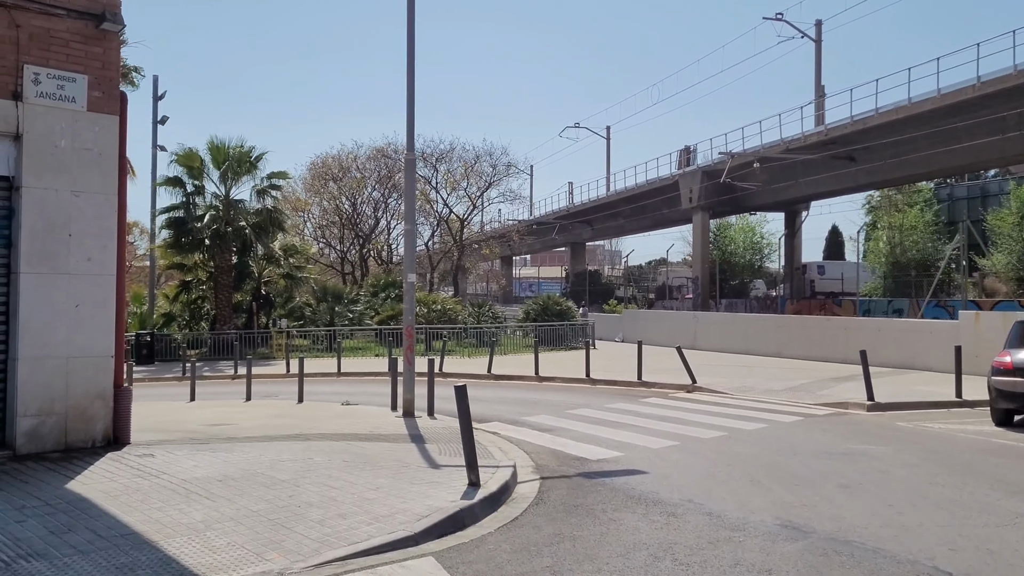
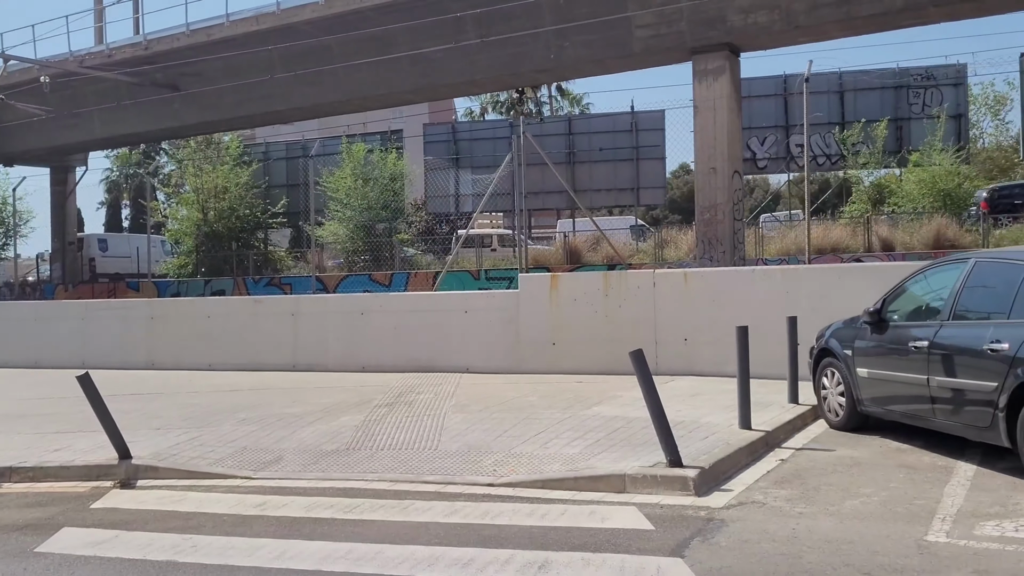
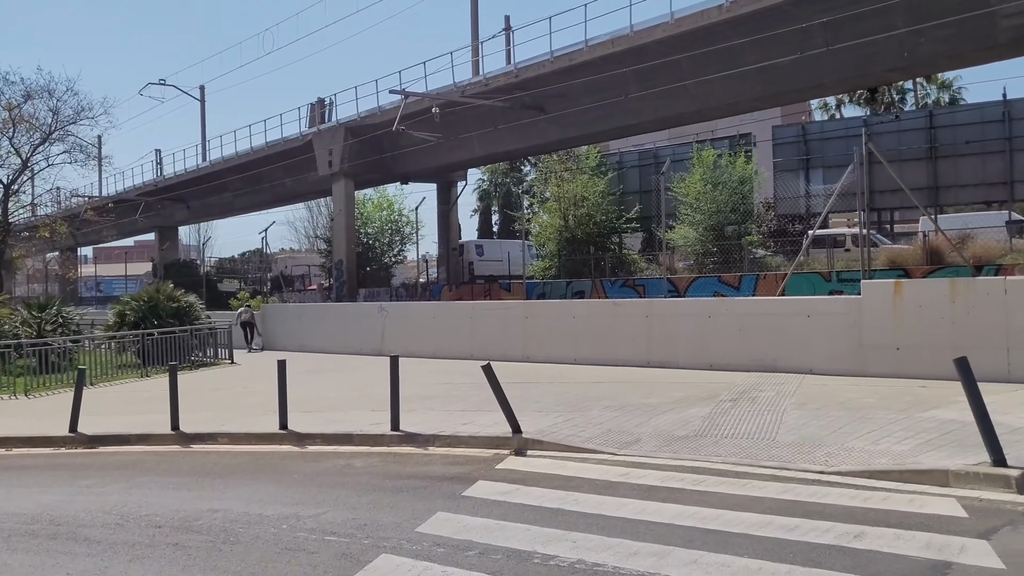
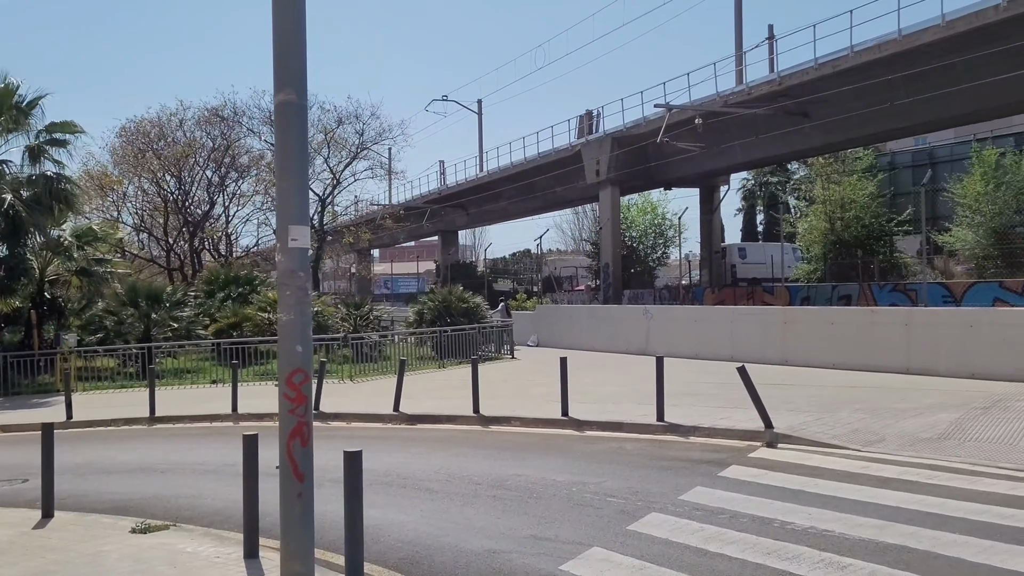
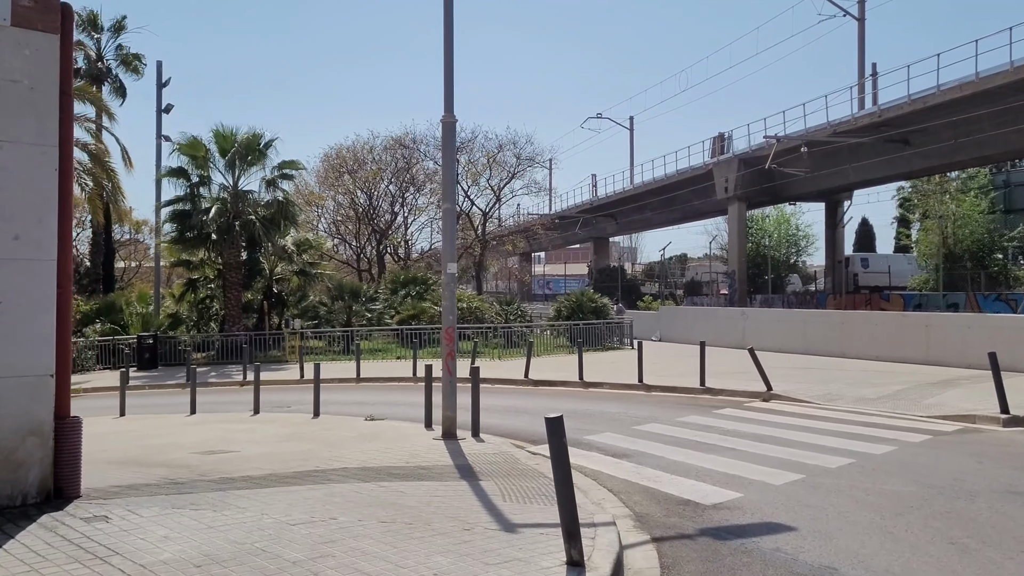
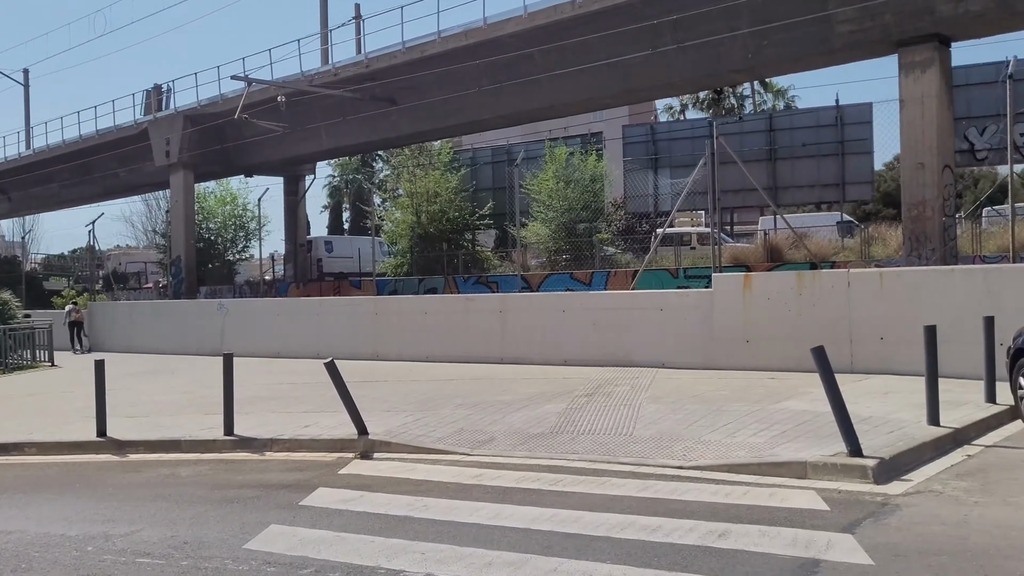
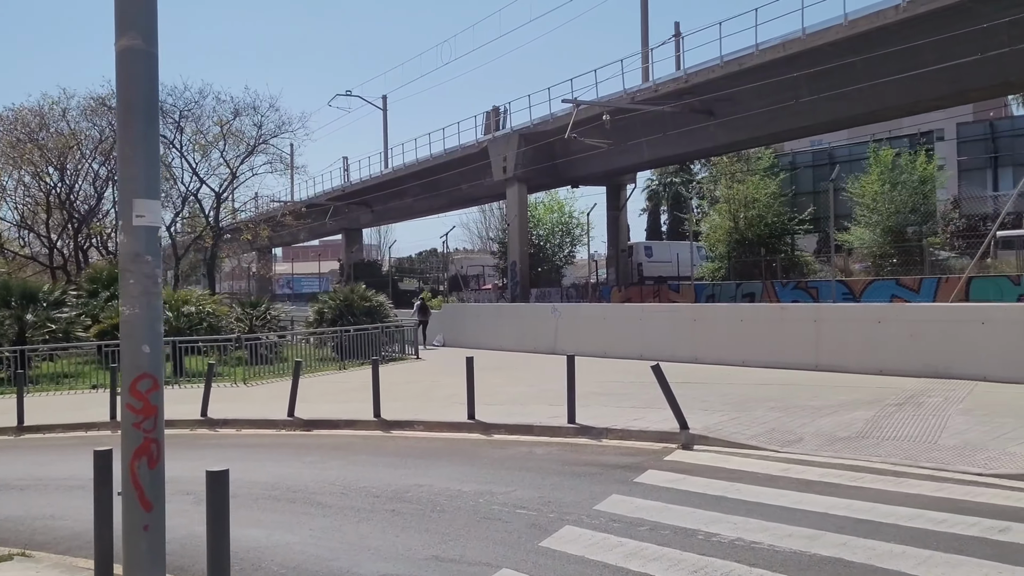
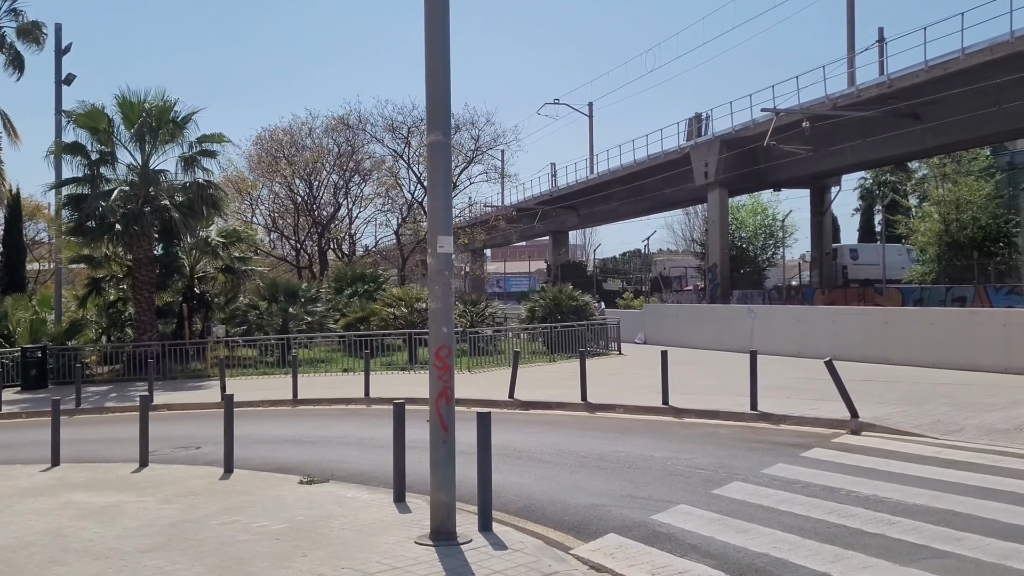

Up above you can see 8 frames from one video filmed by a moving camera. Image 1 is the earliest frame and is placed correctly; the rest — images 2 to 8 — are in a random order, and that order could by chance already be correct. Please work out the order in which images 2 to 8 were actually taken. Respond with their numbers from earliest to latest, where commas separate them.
5, 8, 4, 7, 3, 6, 2
